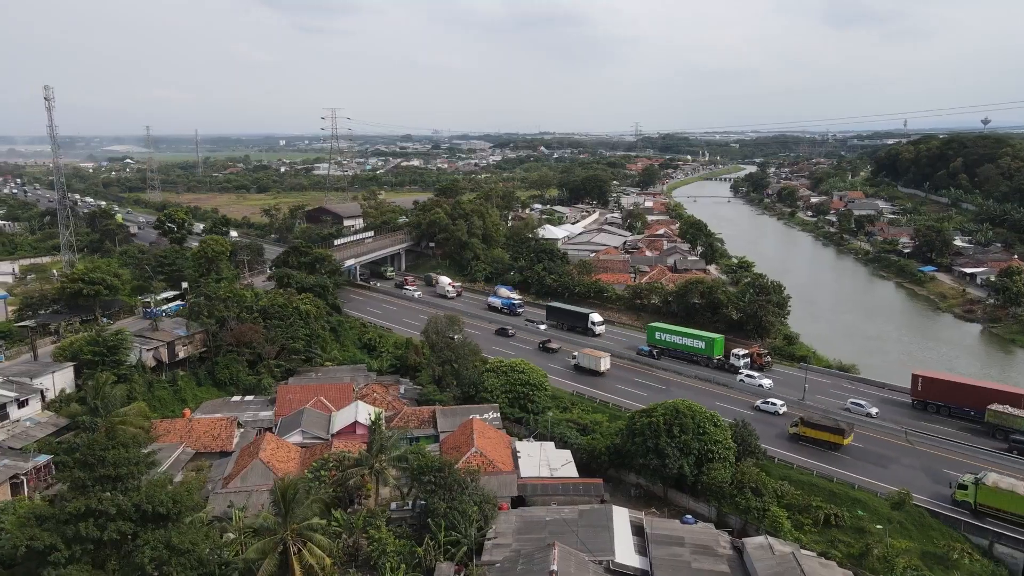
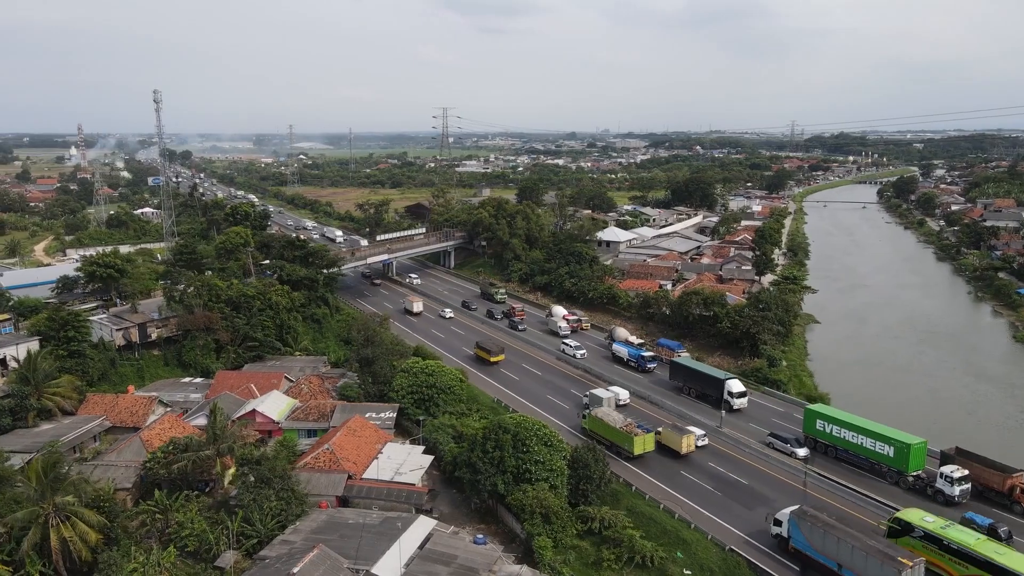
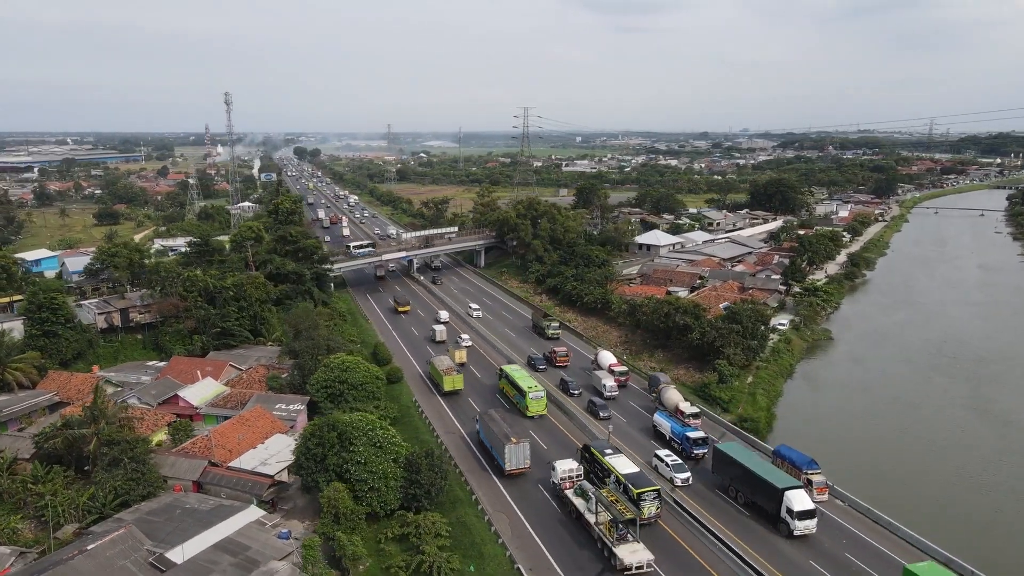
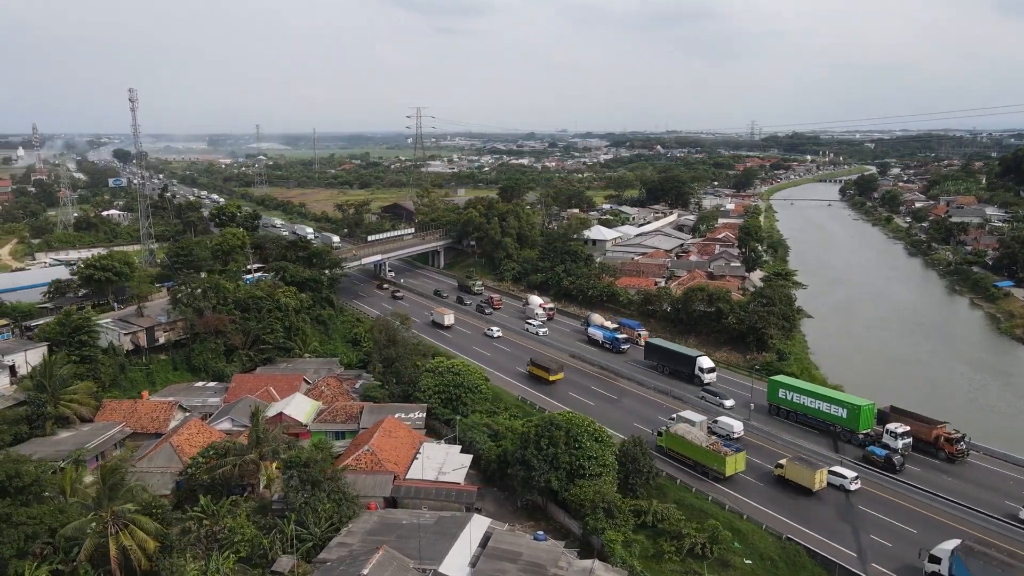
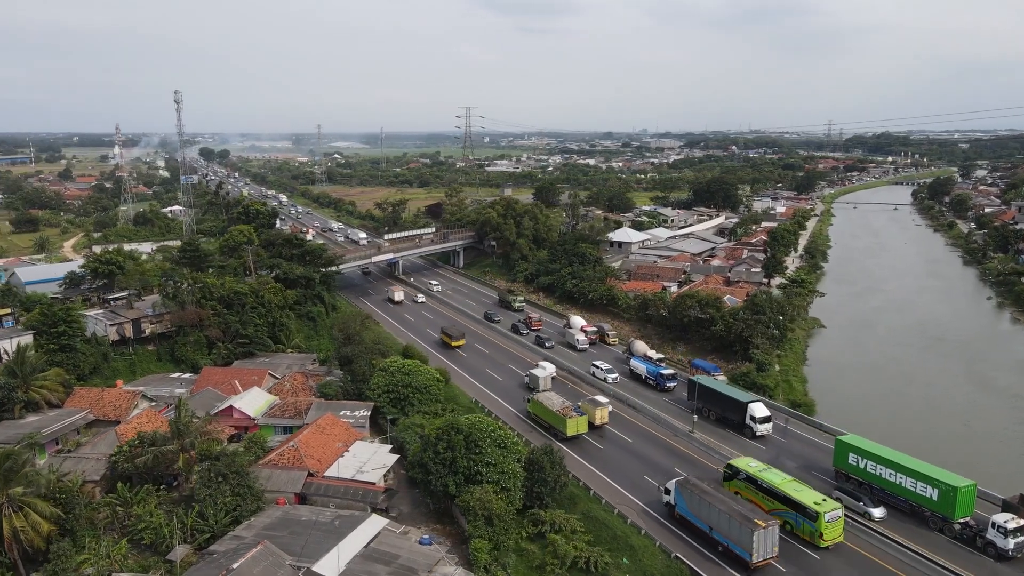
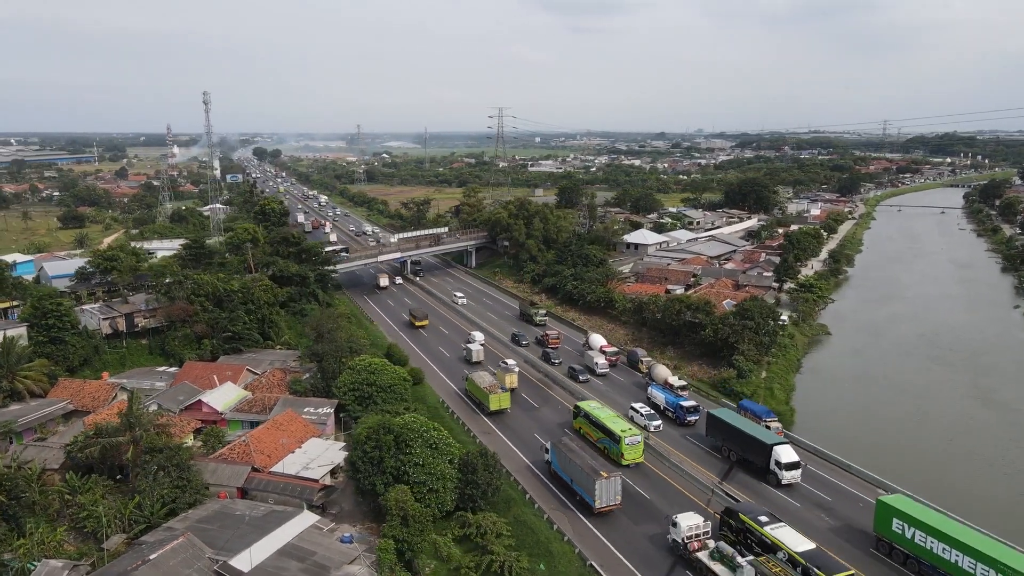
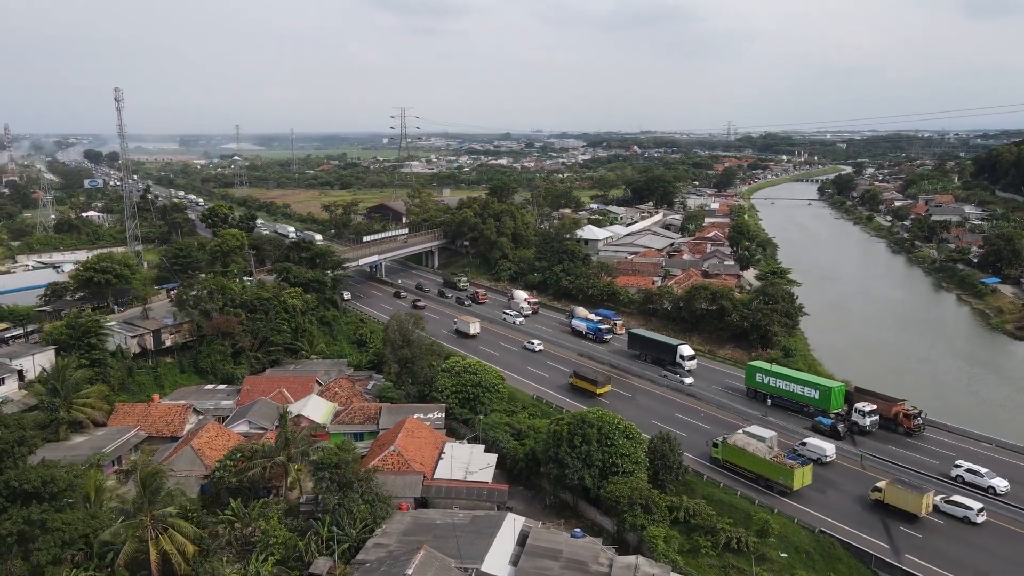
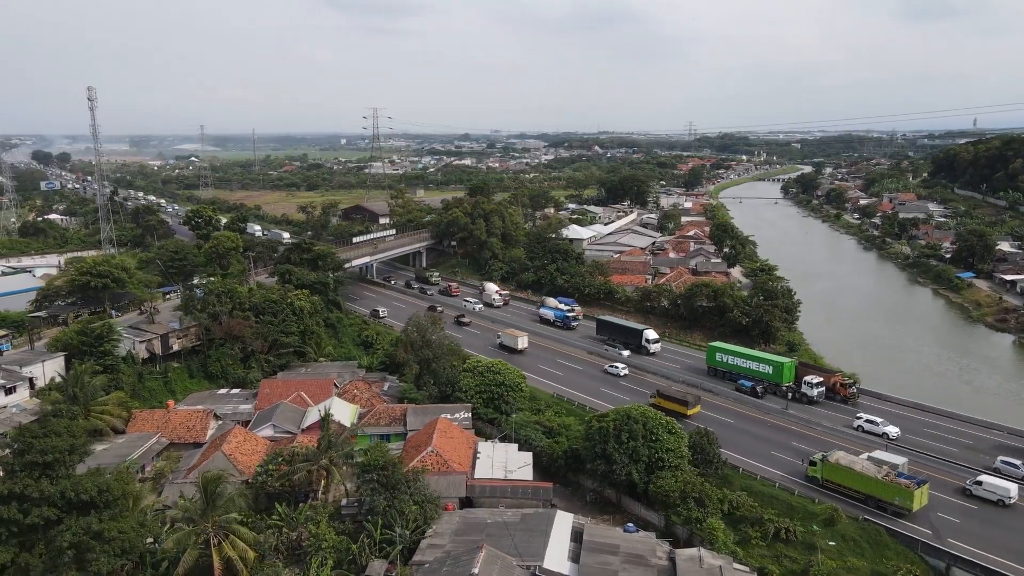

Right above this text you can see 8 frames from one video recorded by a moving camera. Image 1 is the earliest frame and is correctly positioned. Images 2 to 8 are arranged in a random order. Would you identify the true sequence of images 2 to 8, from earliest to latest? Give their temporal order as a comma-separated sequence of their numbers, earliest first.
8, 7, 4, 2, 5, 6, 3
